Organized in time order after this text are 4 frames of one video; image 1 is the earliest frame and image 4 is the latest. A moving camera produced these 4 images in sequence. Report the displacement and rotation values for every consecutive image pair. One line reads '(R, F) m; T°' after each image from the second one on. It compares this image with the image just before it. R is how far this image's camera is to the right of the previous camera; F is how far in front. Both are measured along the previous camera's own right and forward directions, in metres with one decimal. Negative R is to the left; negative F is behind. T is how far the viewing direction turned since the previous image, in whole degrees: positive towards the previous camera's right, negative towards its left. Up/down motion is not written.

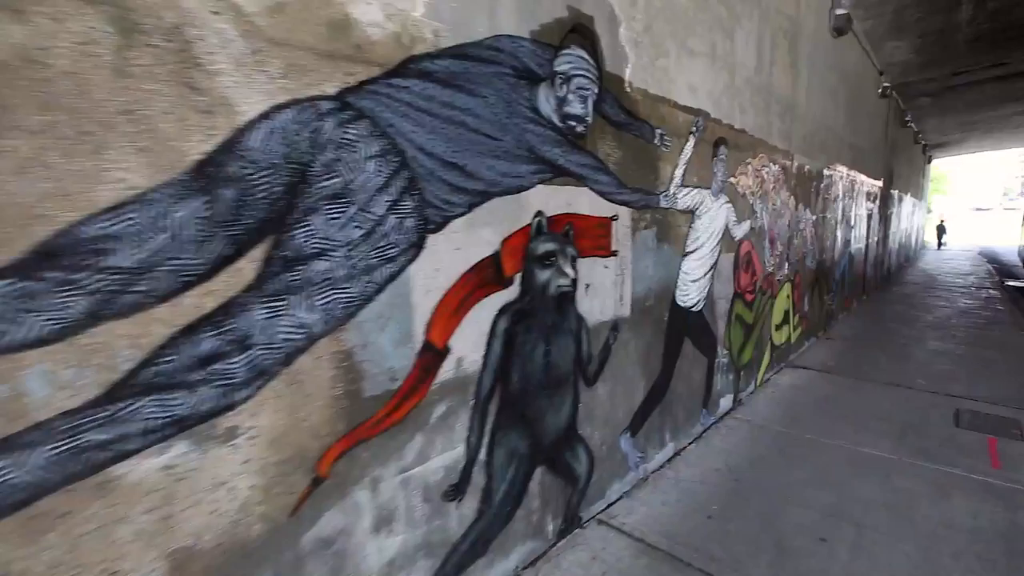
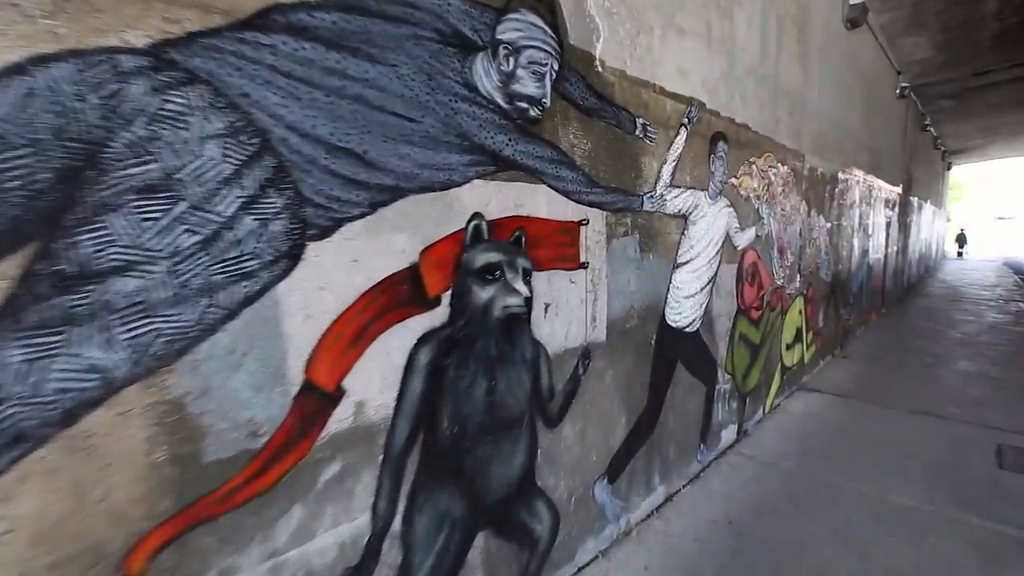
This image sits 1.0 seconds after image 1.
(+0.3, +0.5) m; -1°
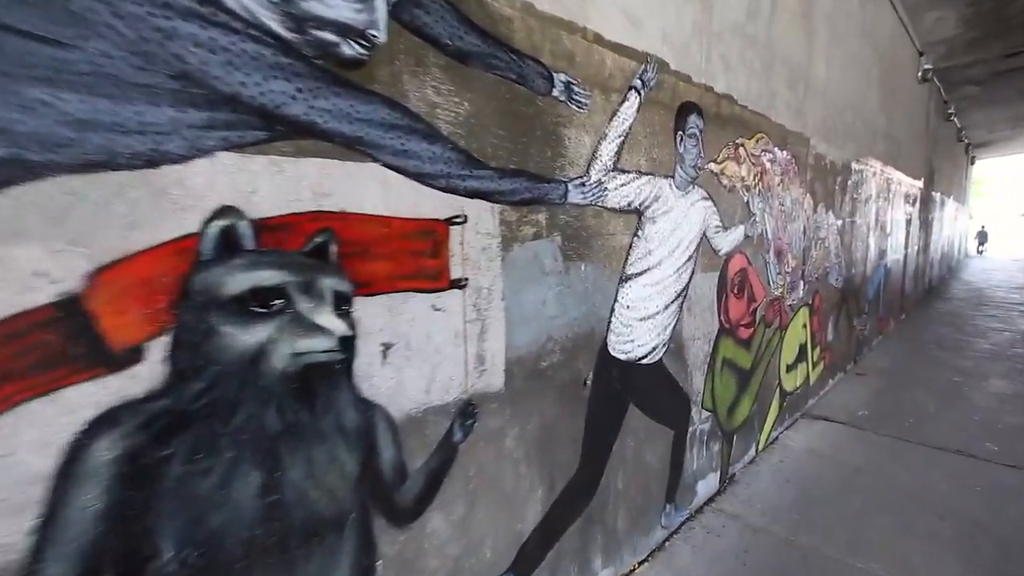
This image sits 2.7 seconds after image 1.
(+0.6, +0.8) m; -1°
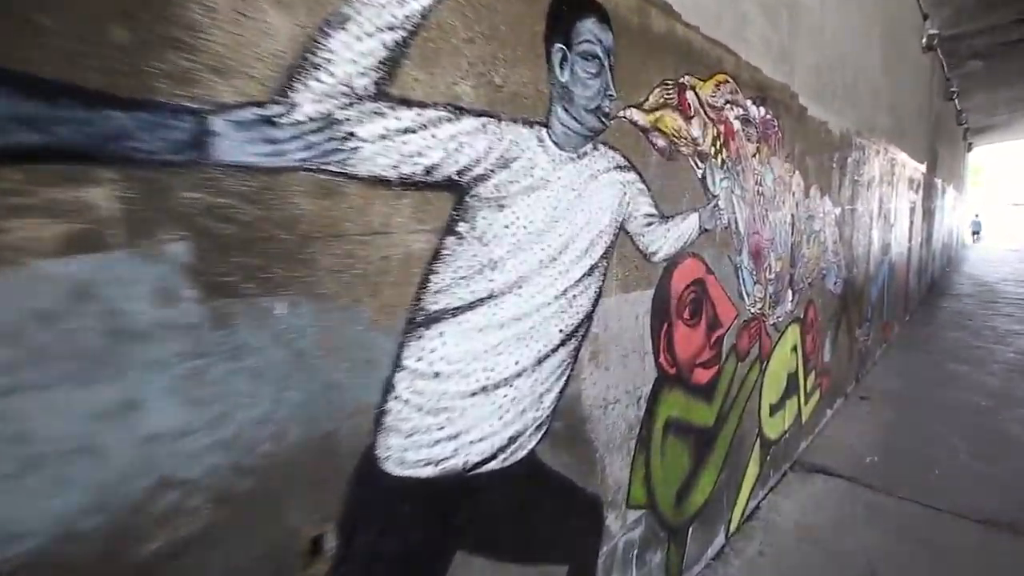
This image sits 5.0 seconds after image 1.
(+0.8, +1.1) m; 0°
